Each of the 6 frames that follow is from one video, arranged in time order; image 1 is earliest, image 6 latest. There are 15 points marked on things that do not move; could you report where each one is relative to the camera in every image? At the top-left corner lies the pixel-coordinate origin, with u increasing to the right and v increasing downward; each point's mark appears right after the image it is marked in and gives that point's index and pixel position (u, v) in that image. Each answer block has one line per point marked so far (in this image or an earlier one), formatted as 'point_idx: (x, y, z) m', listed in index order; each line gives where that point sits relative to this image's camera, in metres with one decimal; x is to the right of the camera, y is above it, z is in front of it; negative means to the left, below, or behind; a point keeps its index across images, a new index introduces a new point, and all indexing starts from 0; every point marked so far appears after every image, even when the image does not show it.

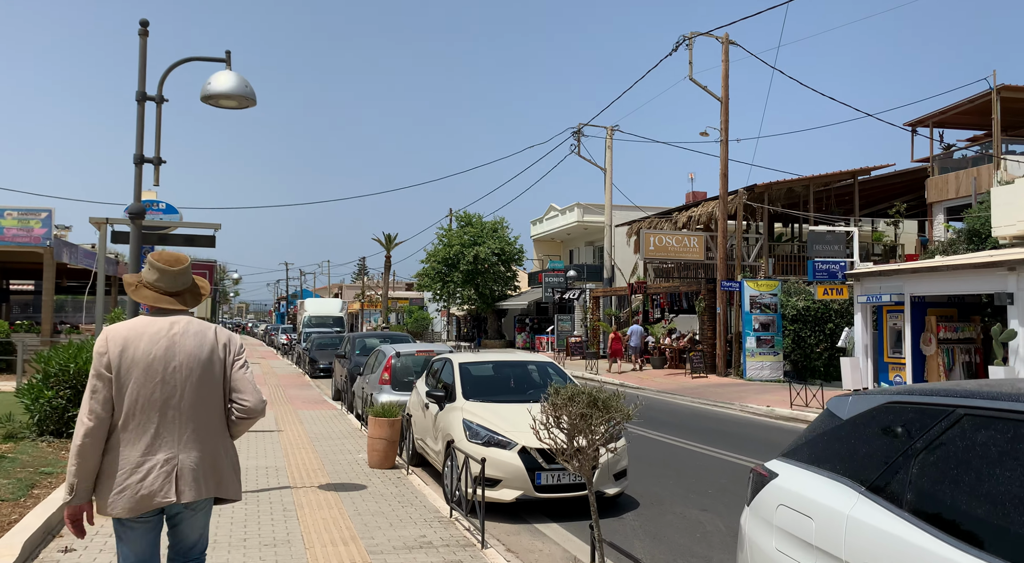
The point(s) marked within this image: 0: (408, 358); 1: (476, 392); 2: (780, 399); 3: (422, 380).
0: (-1.6, -1.2, +12.6) m
1: (-0.4, -1.2, +8.5) m
2: (+6.2, -2.7, +18.4) m
3: (-1.2, -1.3, +10.2) m
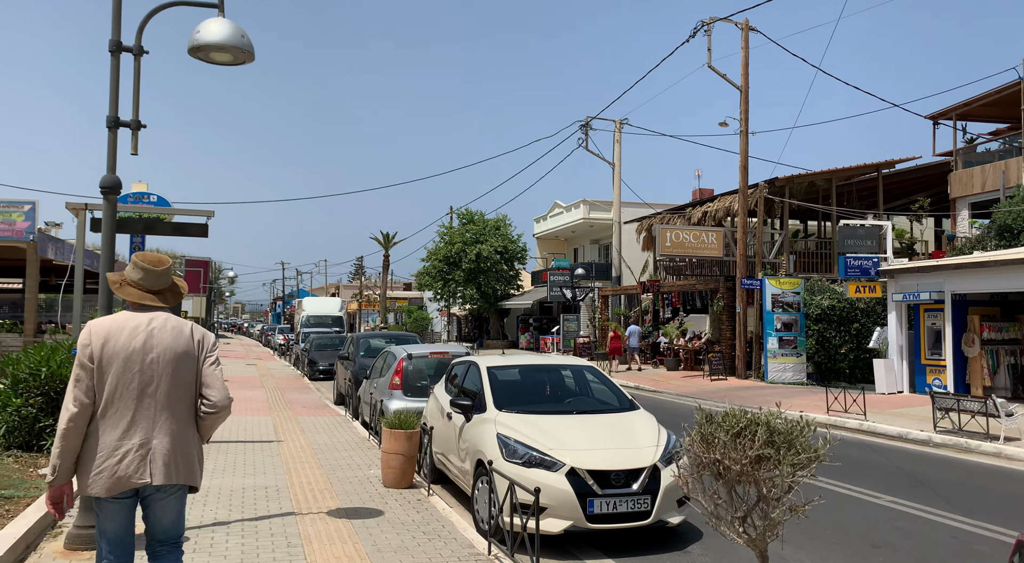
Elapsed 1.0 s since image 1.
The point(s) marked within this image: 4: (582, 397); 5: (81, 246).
0: (-1.3, -1.1, +11.5) m
1: (0.0, -1.1, +7.3) m
2: (+6.5, -2.6, +17.3) m
3: (-0.8, -1.2, +9.1) m
4: (+0.7, -1.1, +7.7) m
5: (-5.1, +0.4, +9.4) m
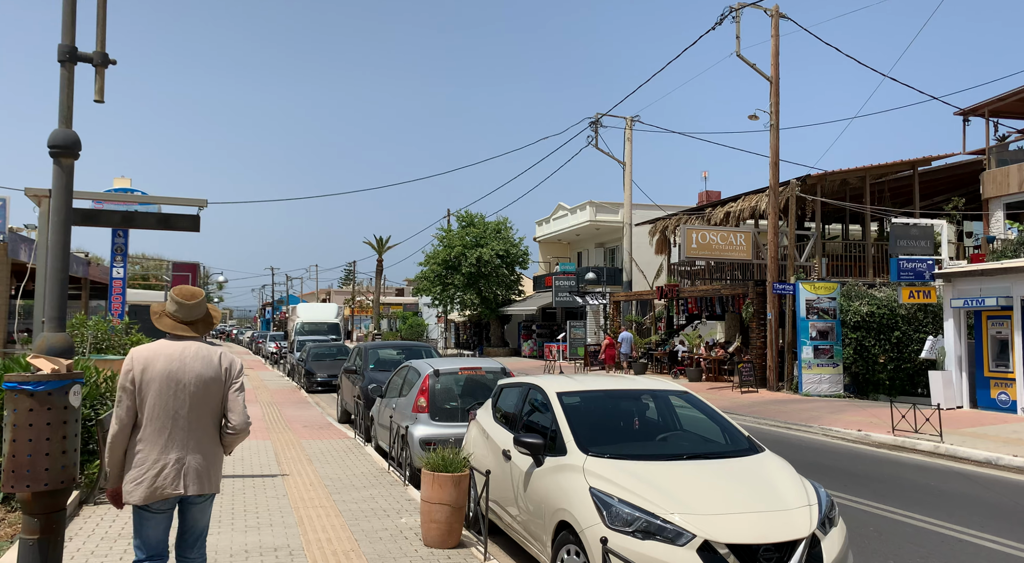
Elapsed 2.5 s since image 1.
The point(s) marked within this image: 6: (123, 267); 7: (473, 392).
0: (-0.8, -1.2, +9.8) m
1: (+0.6, -1.1, +5.7) m
2: (+6.9, -2.7, +15.8) m
3: (-0.3, -1.2, +7.4) m
4: (+1.2, -1.1, +6.1) m
5: (-4.5, +0.4, +7.7) m
6: (-8.8, +0.3, +18.2) m
7: (-0.5, -1.4, +9.8) m
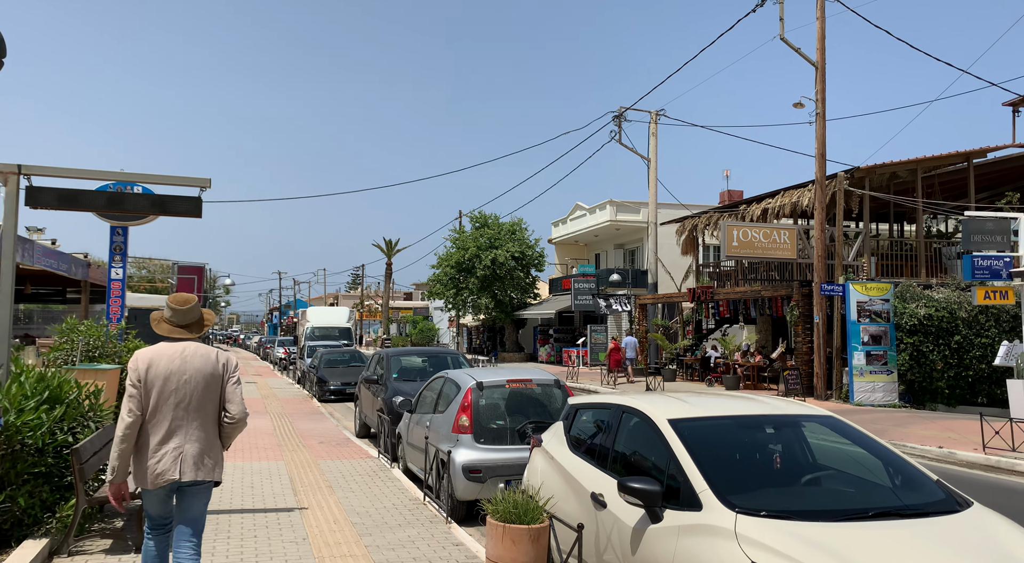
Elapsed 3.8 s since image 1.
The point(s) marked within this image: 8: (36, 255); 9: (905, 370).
0: (-0.2, -1.1, +8.3) m
1: (+1.1, -1.1, +4.2) m
2: (+7.6, -2.7, +14.2) m
3: (+0.3, -1.2, +5.9) m
4: (+1.8, -1.1, +4.6) m
5: (-3.9, +0.4, +6.3) m
6: (-8.2, +0.3, +16.8) m
7: (+0.1, -1.3, +8.3) m
8: (-11.5, +0.6, +19.4) m
9: (+9.4, -2.1, +19.3) m
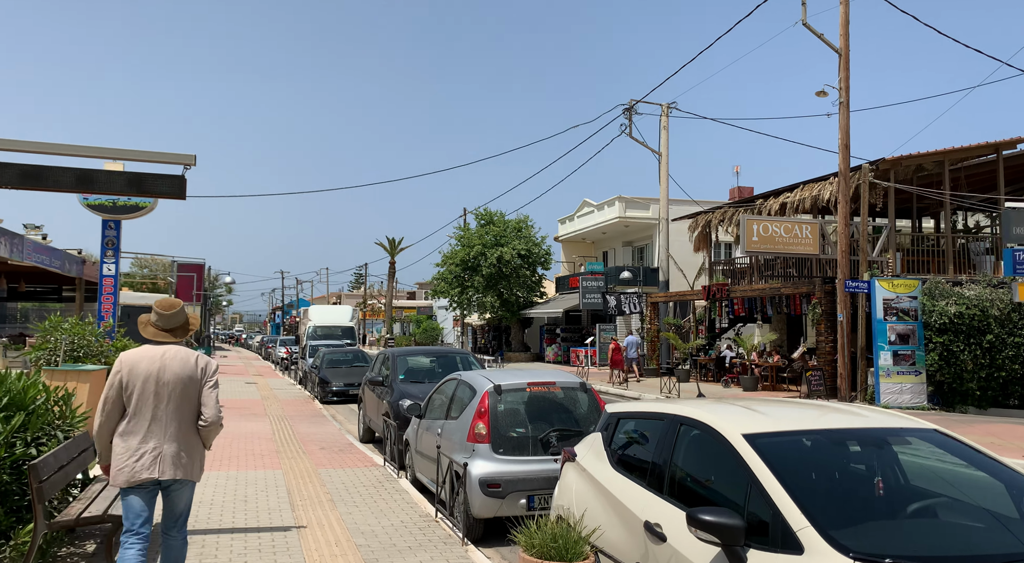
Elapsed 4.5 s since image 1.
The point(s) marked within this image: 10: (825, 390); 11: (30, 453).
0: (0.0, -1.1, +7.5) m
1: (+1.3, -1.0, +3.4) m
2: (+7.8, -2.6, +13.3) m
3: (+0.5, -1.1, +5.1) m
4: (+2.0, -1.0, +3.8) m
5: (-3.7, +0.5, +5.5) m
6: (-8.0, +0.4, +16.0) m
7: (+0.3, -1.2, +7.5) m
8: (-11.3, +0.7, +18.6) m
9: (+9.7, -2.1, +18.4) m
10: (+7.5, -2.6, +19.3) m
11: (-3.3, -1.2, +5.4) m
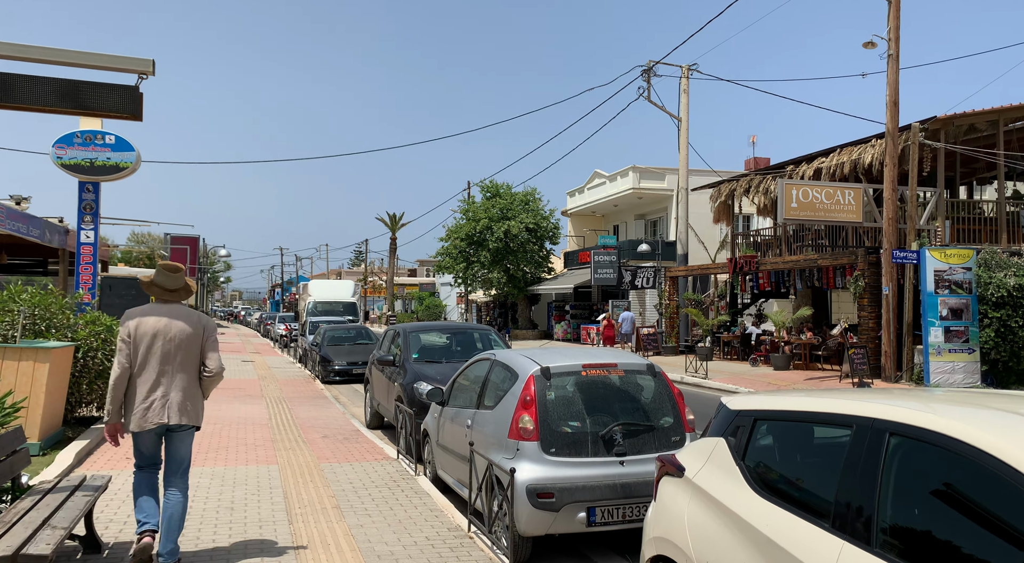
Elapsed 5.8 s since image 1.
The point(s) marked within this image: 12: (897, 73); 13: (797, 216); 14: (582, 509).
0: (+0.4, -0.7, +6.0) m
1: (+1.7, -0.8, +1.8) m
2: (+8.2, -2.1, +11.9) m
3: (+0.9, -0.8, +3.6) m
4: (+2.4, -0.8, +2.2) m
5: (-3.4, +0.8, +3.9) m
6: (-7.6, +0.9, +14.5) m
7: (+0.7, -0.9, +6.0) m
8: (-10.9, +1.4, +17.0) m
9: (+10.1, -1.4, +16.9) m
10: (+7.9, -1.9, +17.9) m
11: (-2.9, -0.9, +3.9) m
12: (+8.4, +4.5, +17.4) m
13: (+6.4, +1.5, +18.3) m
14: (+0.5, -1.5, +5.4) m
